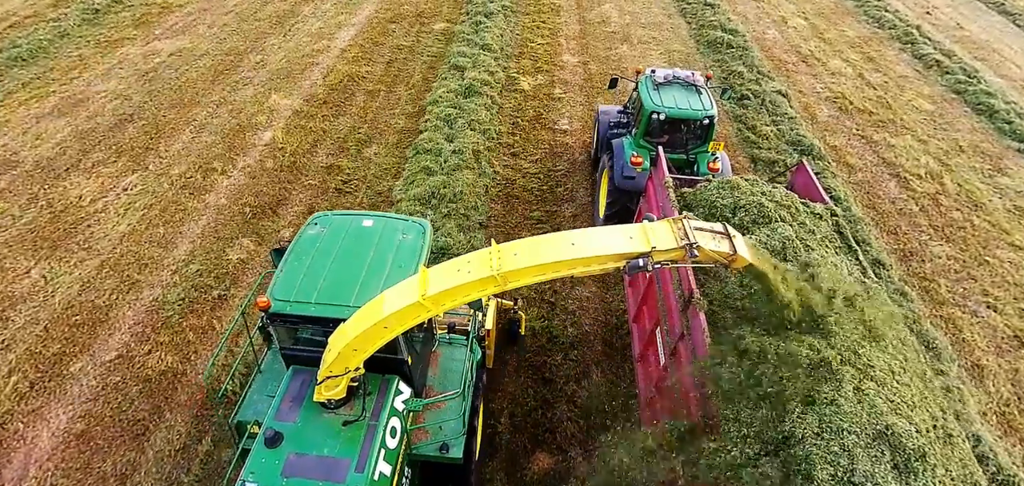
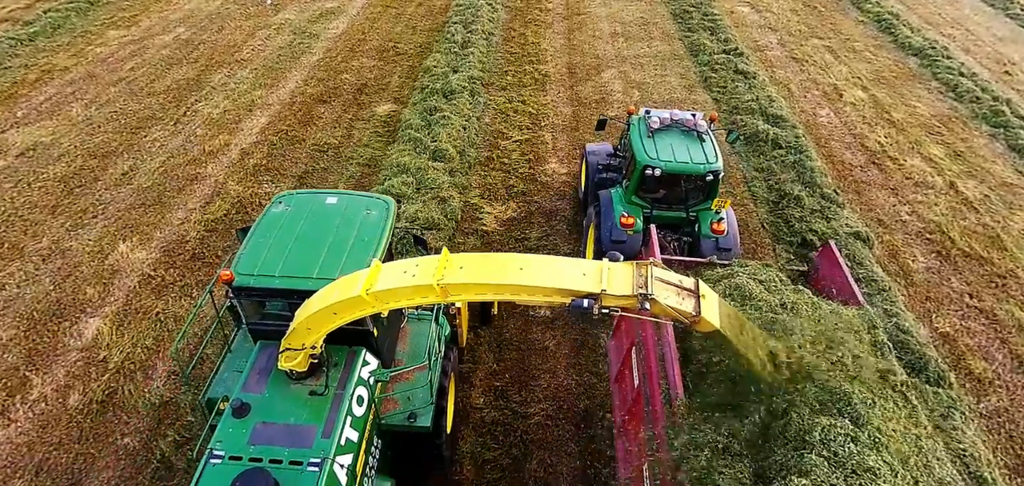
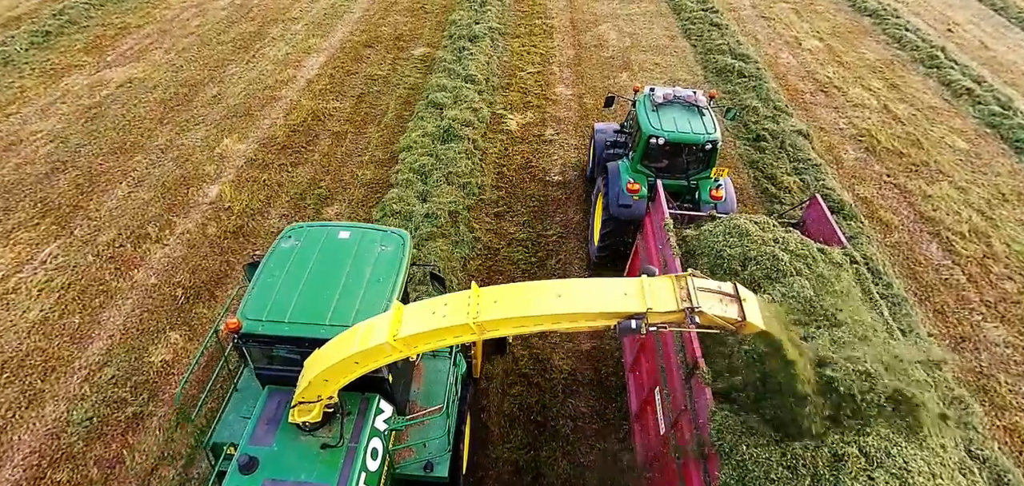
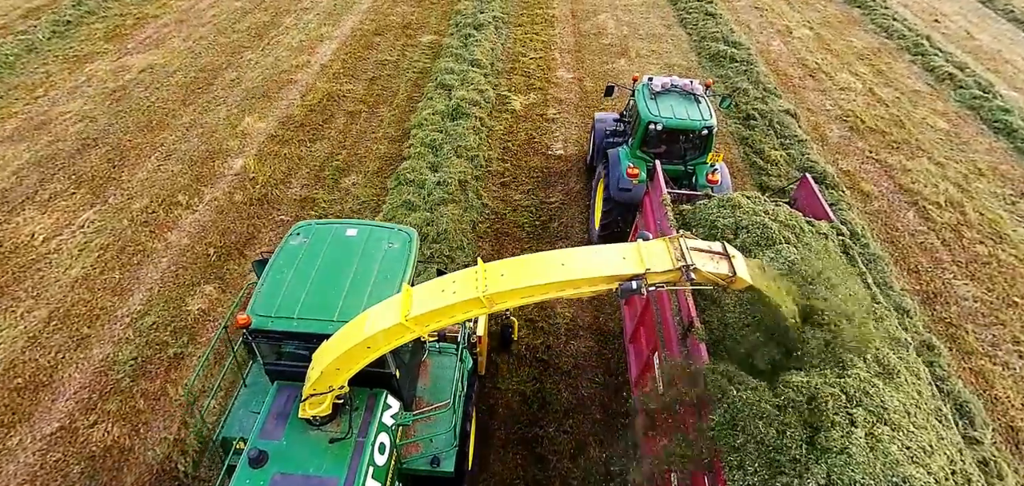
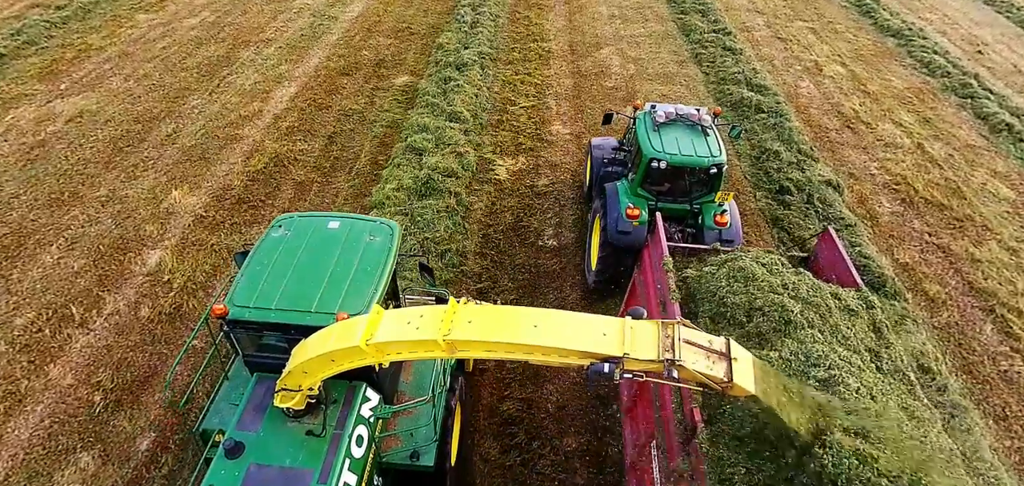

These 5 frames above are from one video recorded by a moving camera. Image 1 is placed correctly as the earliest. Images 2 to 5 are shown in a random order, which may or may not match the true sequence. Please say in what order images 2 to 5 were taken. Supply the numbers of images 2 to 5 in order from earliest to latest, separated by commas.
4, 3, 5, 2
